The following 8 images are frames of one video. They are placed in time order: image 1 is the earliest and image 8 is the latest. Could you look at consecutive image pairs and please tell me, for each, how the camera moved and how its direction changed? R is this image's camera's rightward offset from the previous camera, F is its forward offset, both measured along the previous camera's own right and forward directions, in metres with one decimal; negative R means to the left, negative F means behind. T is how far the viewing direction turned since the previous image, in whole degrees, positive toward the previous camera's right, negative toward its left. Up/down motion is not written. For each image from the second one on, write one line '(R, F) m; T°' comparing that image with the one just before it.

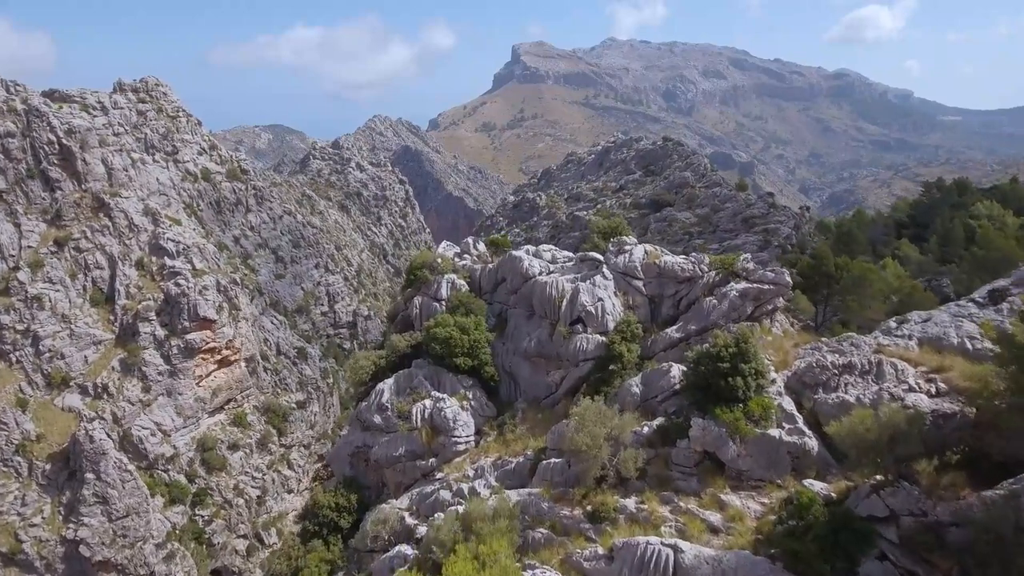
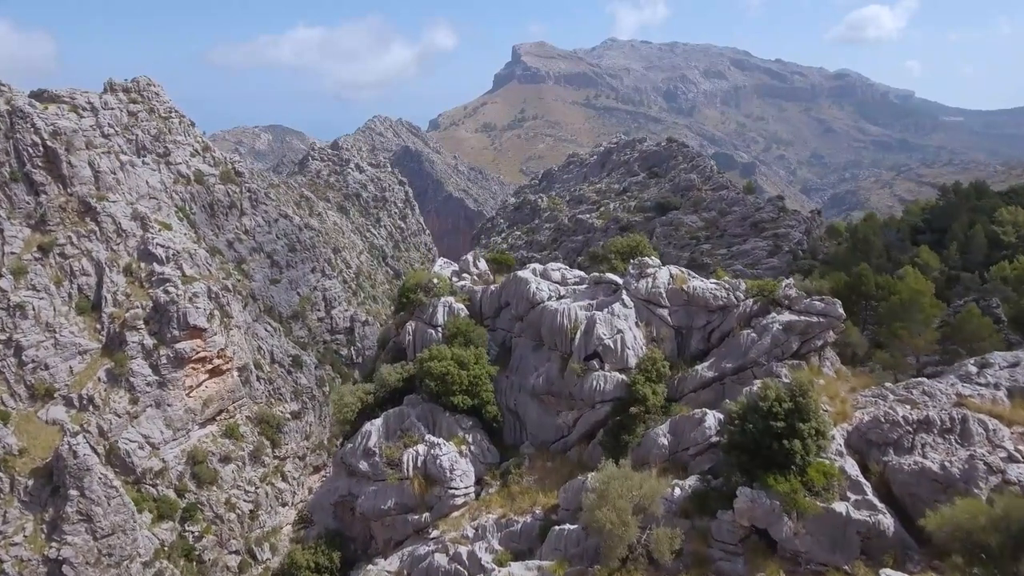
(-0.1, +1.6) m; 0°
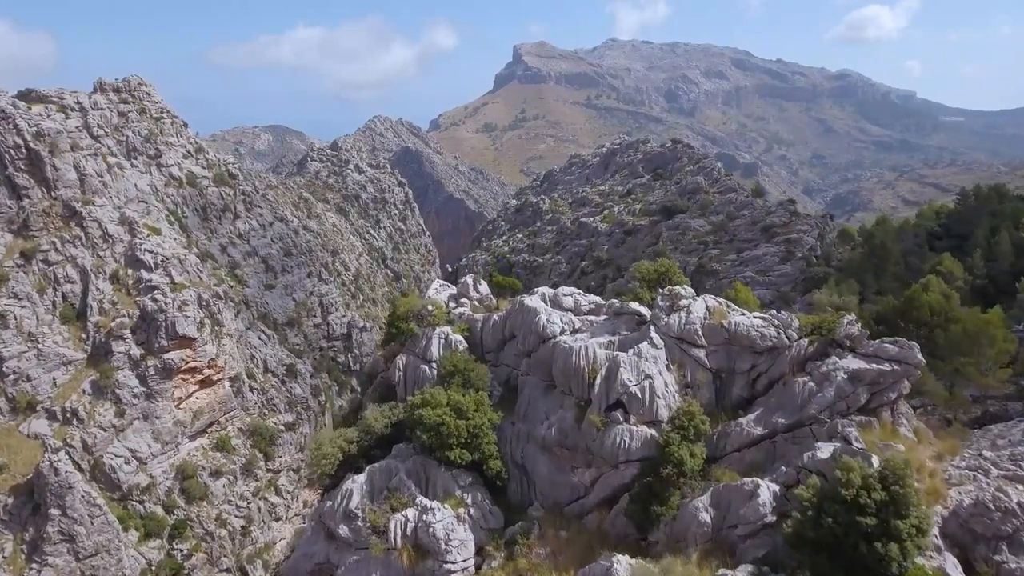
(-0.1, +1.7) m; 0°
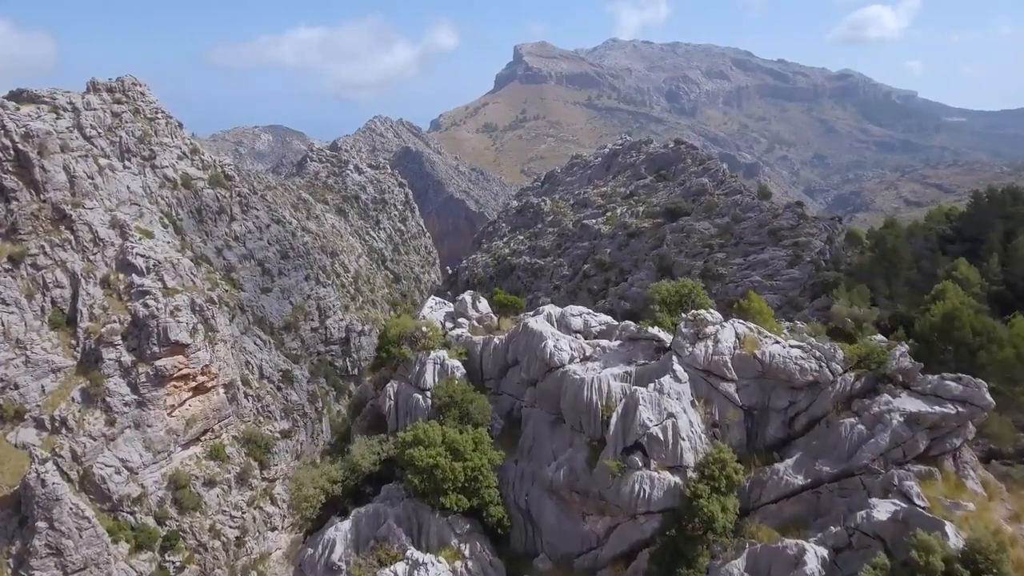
(0.0, +1.1) m; 0°
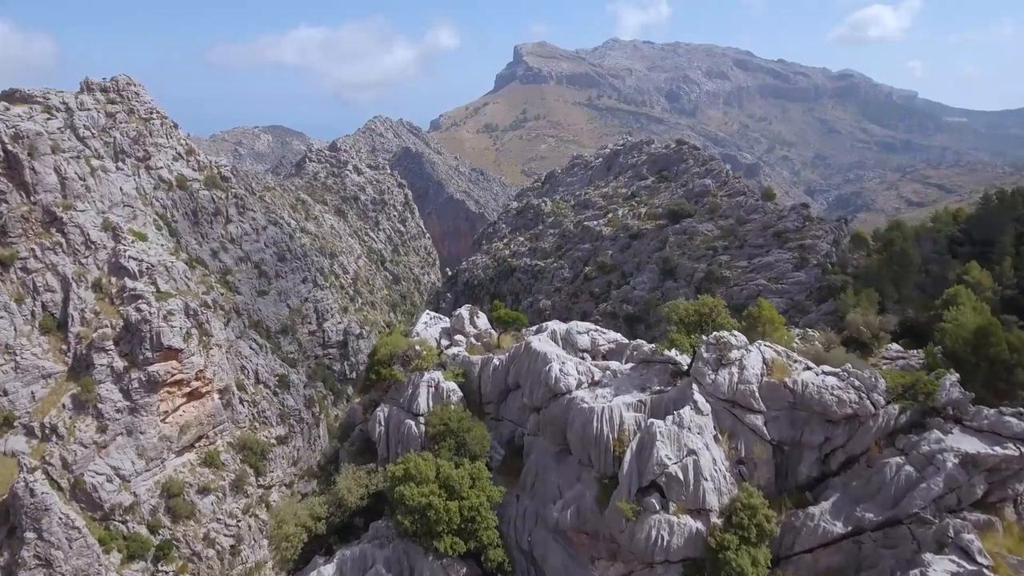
(0.0, +0.8) m; 0°
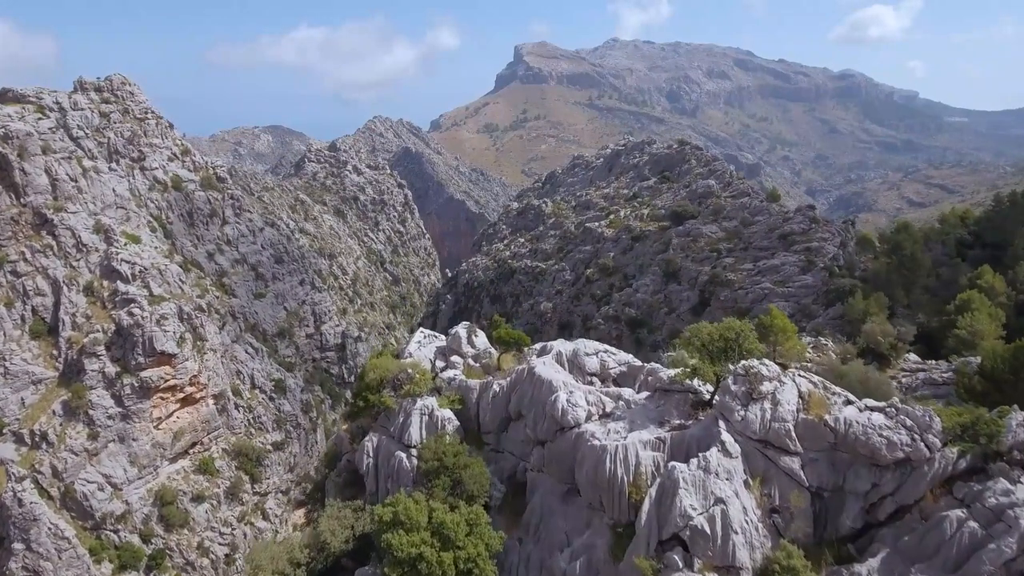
(0.0, +0.9) m; 0°
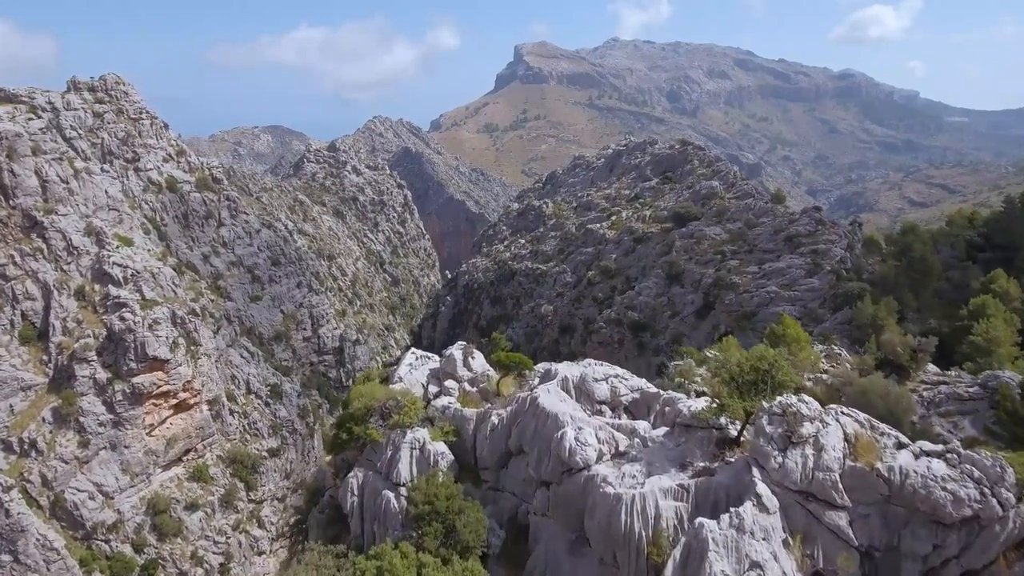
(0.0, +0.9) m; 0°
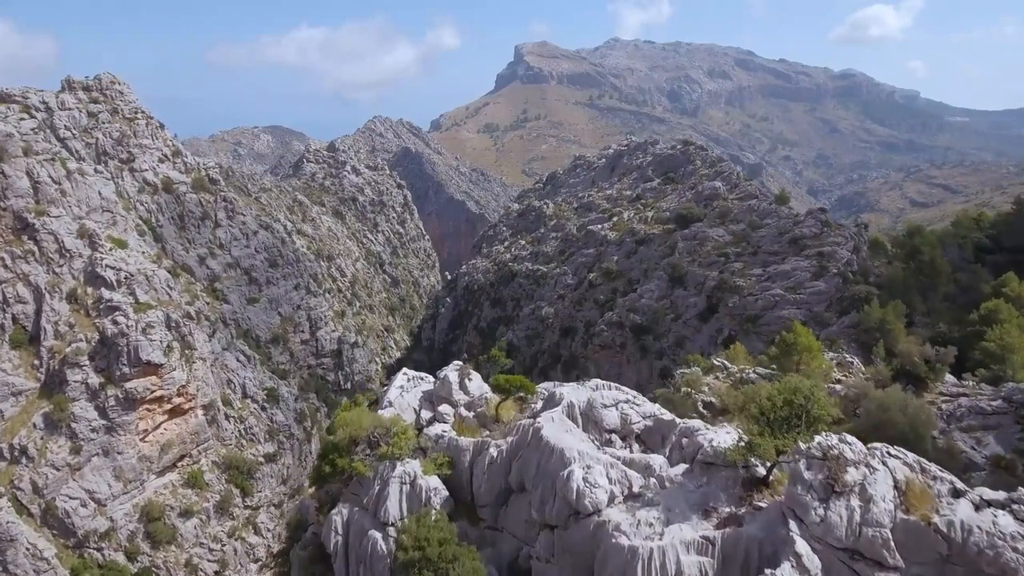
(0.0, +0.7) m; 0°
